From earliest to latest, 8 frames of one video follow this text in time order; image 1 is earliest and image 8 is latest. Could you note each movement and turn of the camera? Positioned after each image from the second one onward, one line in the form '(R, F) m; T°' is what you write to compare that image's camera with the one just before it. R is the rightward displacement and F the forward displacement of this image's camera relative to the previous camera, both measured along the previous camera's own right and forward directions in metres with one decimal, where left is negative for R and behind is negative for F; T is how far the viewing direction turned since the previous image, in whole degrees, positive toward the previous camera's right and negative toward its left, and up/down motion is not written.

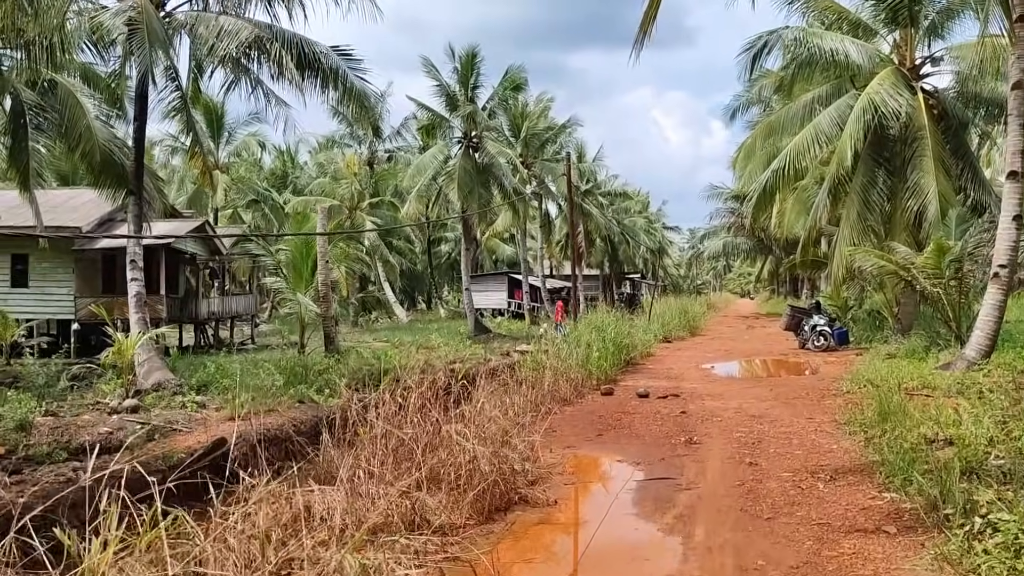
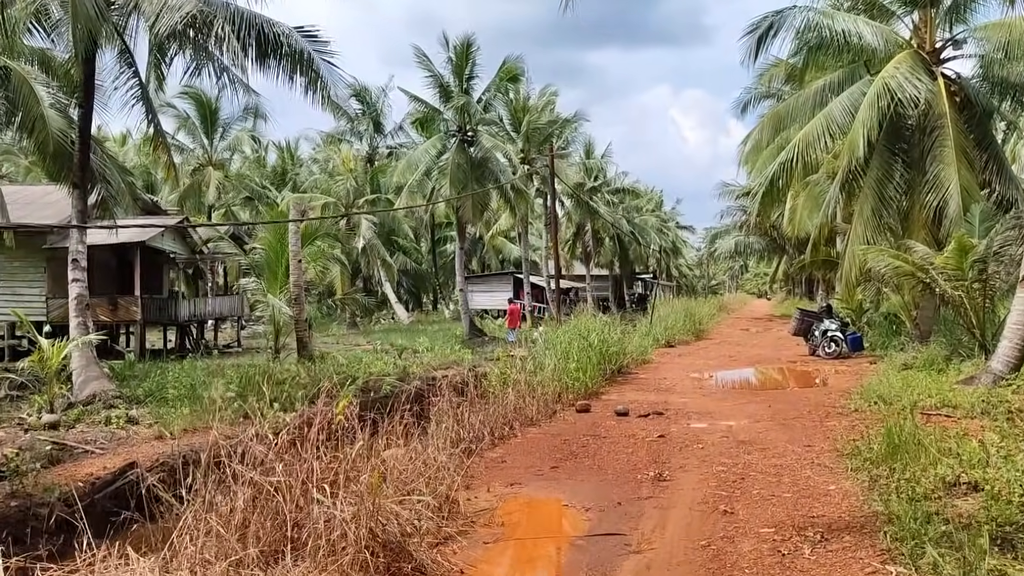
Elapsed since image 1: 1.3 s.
(+0.5, +1.0) m; -1°
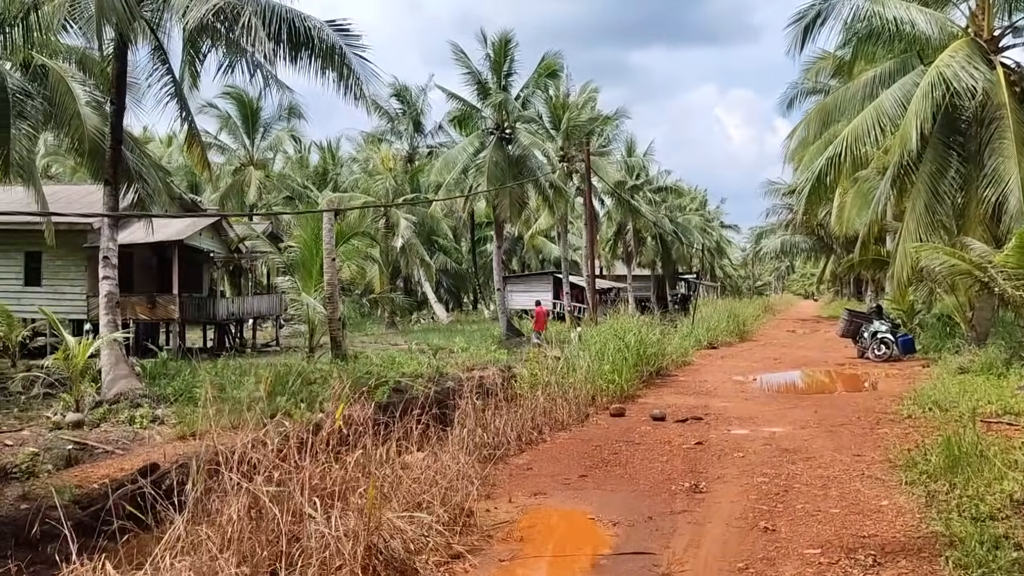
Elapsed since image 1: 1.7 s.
(+0.1, +0.3) m; -3°
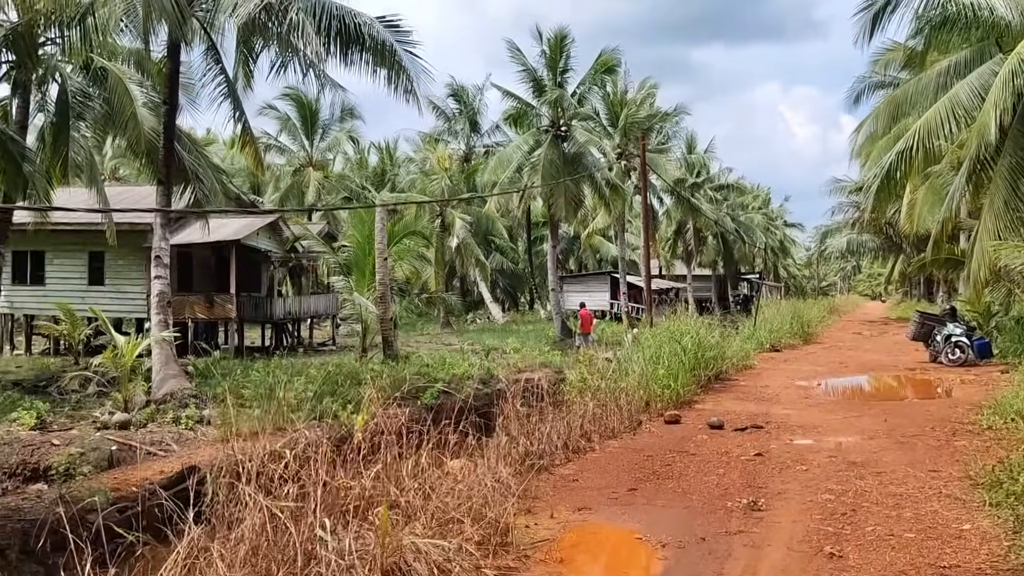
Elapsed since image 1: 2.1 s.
(+0.1, +0.3) m; -4°
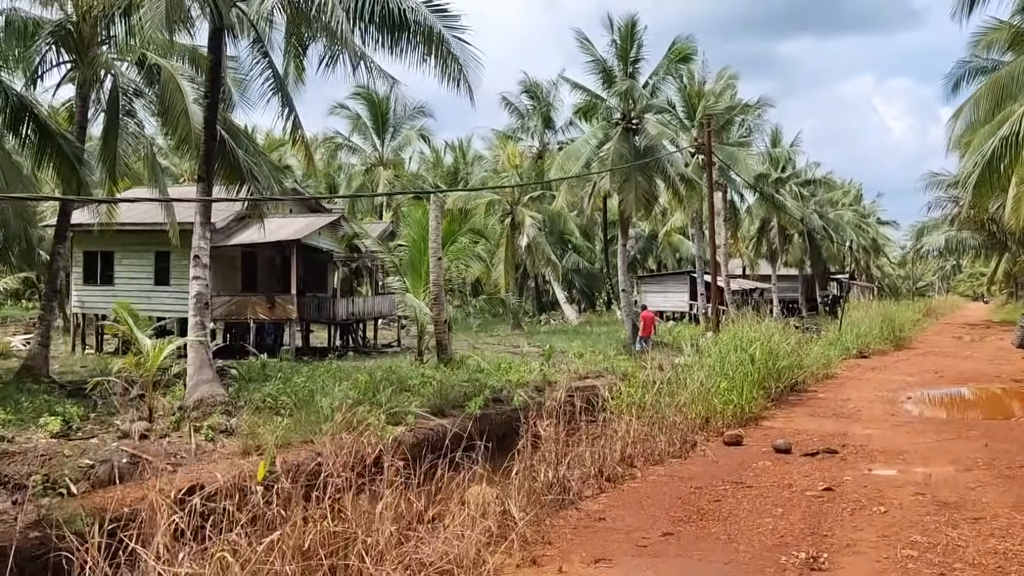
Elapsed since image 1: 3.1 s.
(+0.3, +0.8) m; -5°
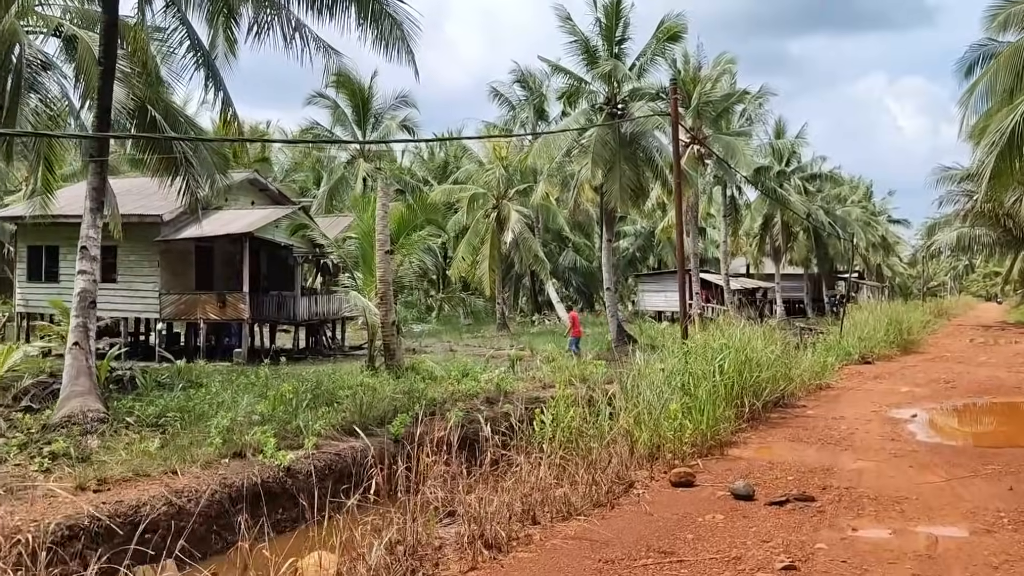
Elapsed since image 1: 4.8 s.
(+0.7, +1.4) m; -1°
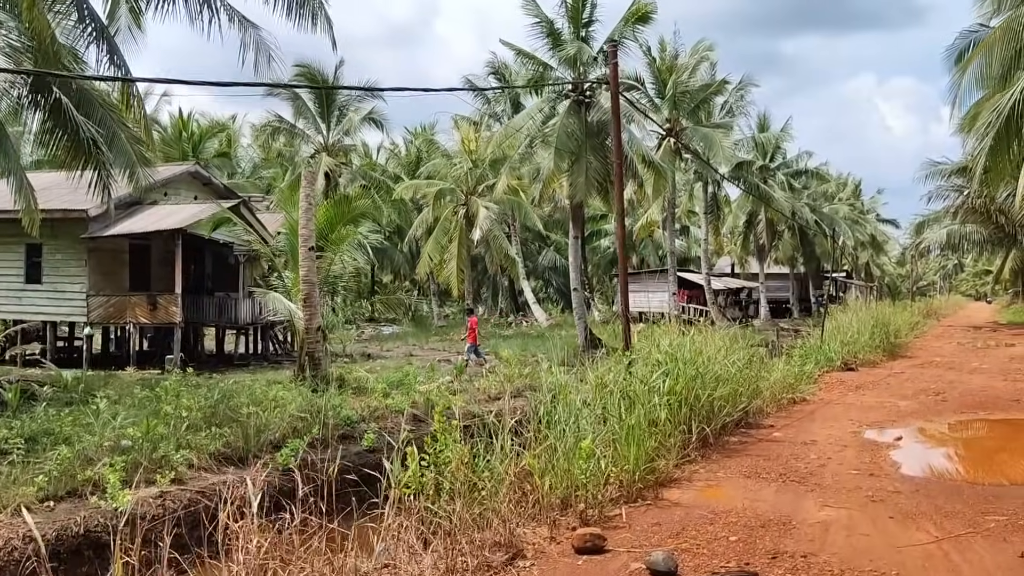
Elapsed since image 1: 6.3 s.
(+0.6, +1.2) m; +1°
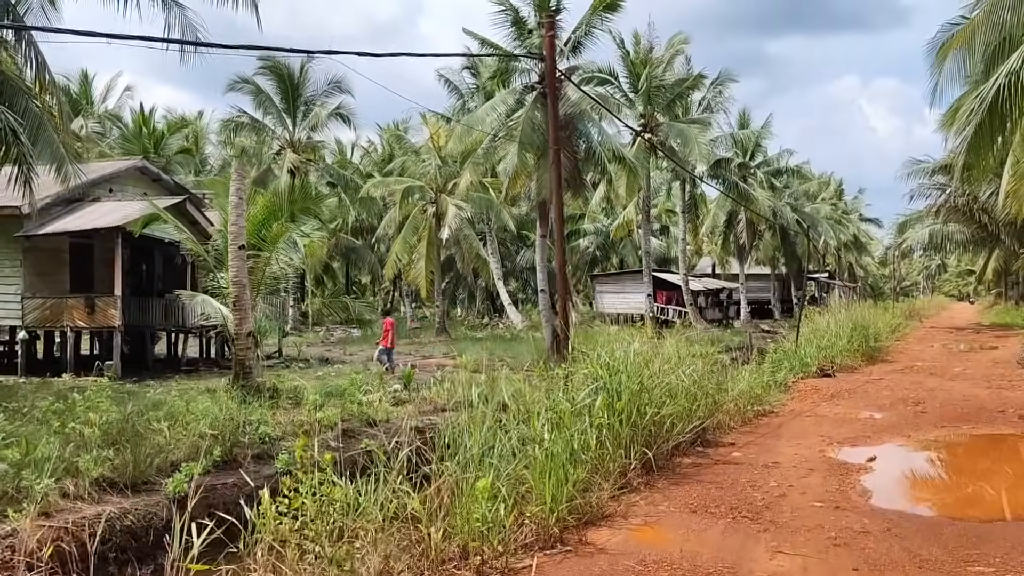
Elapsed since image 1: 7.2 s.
(+0.4, +0.8) m; +1°
